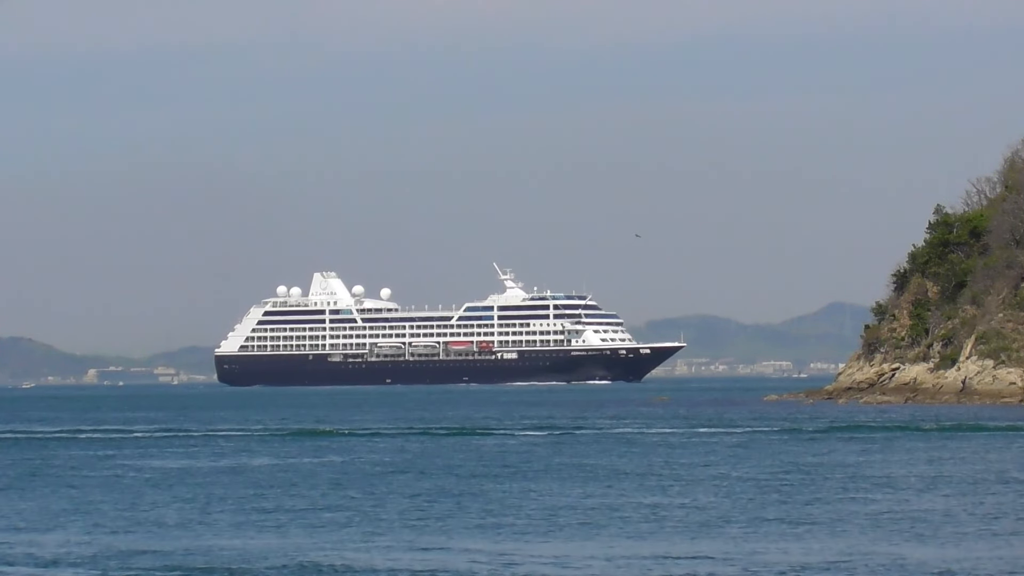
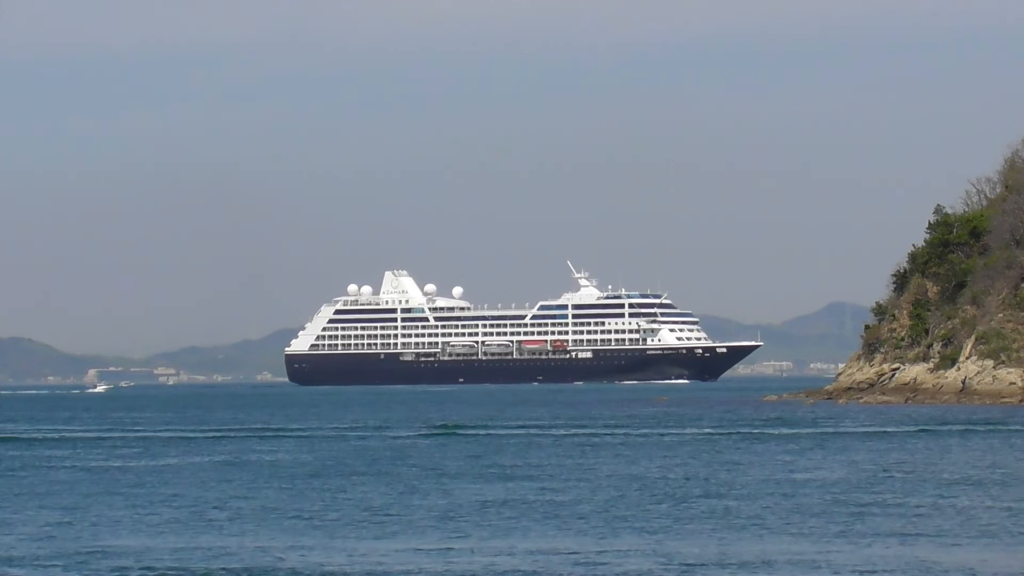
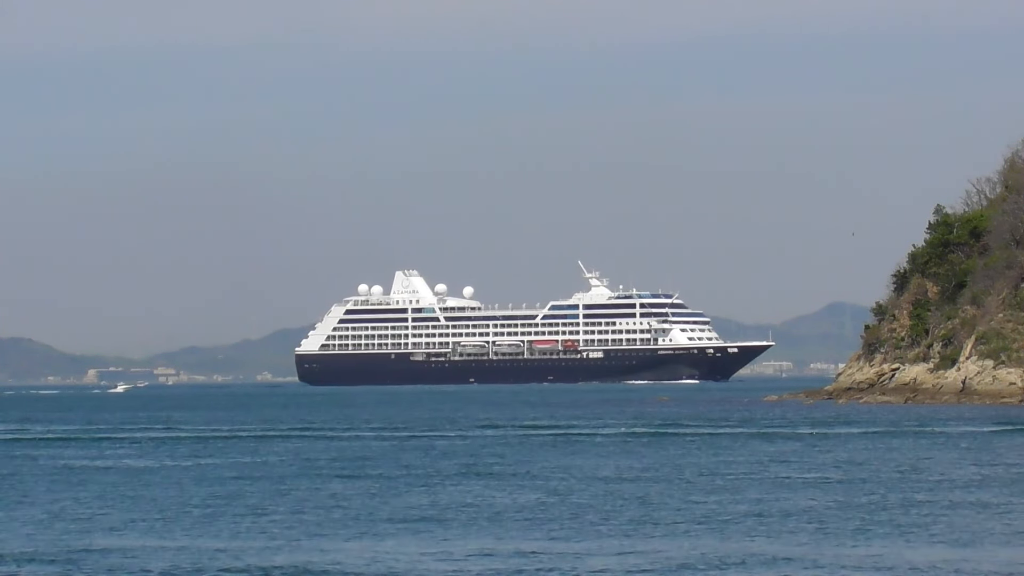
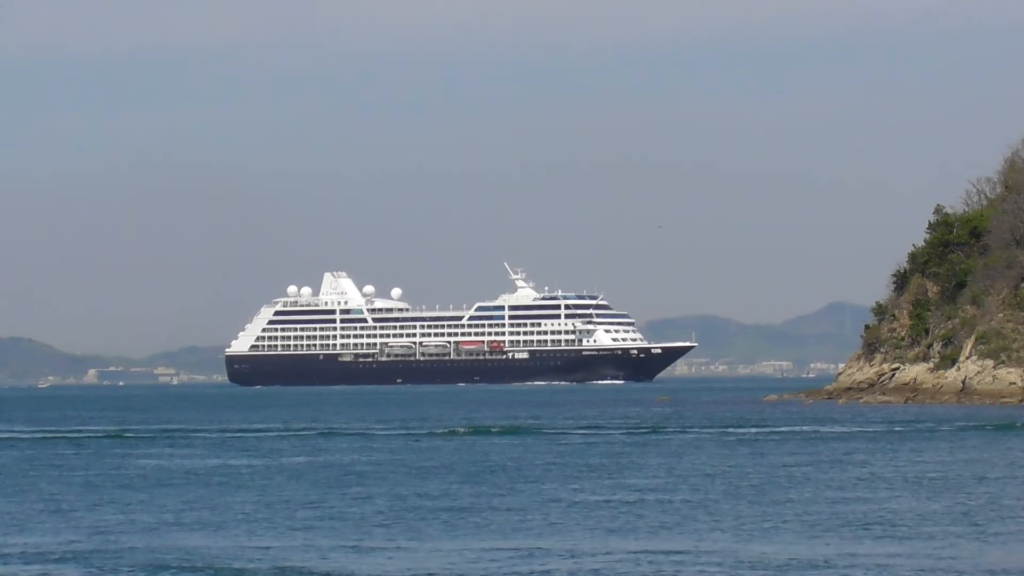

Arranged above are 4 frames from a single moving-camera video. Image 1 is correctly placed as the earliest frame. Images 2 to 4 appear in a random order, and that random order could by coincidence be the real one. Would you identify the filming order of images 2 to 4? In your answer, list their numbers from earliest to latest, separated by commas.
4, 2, 3
